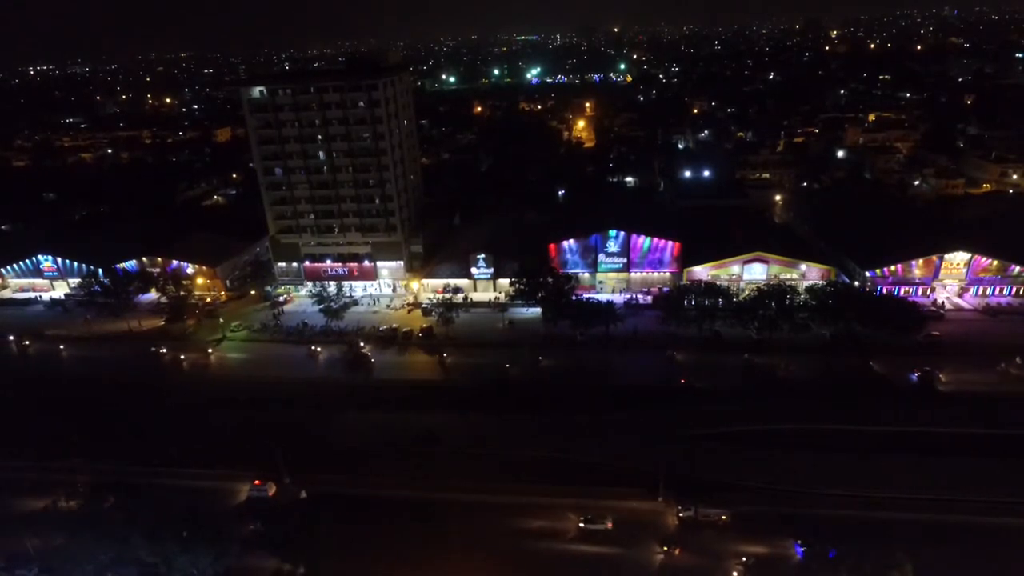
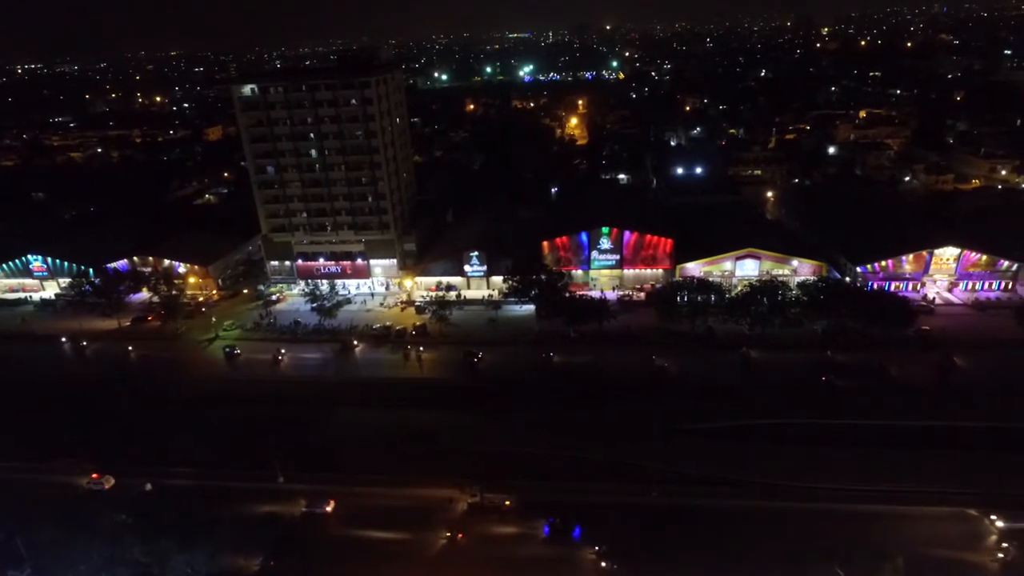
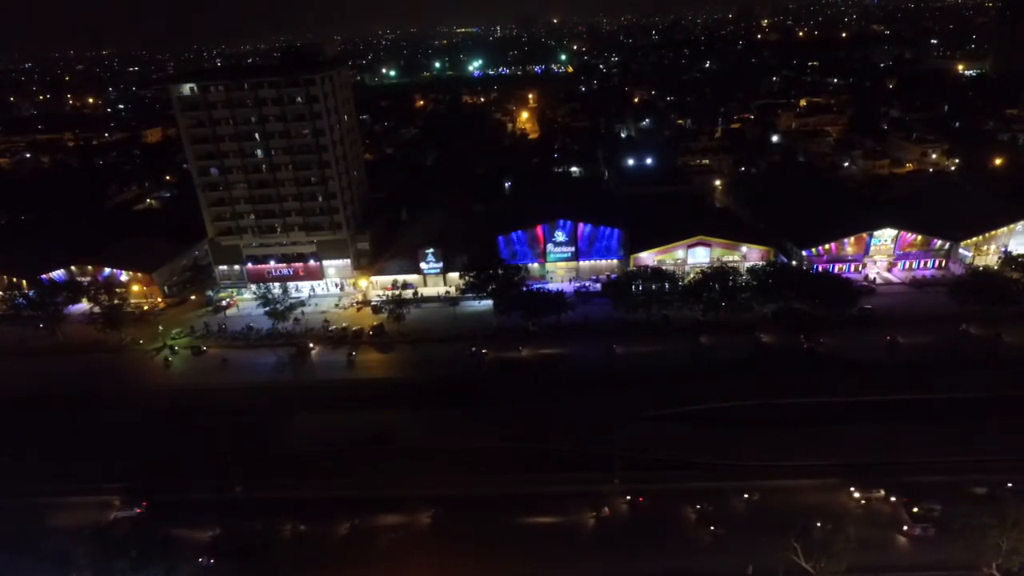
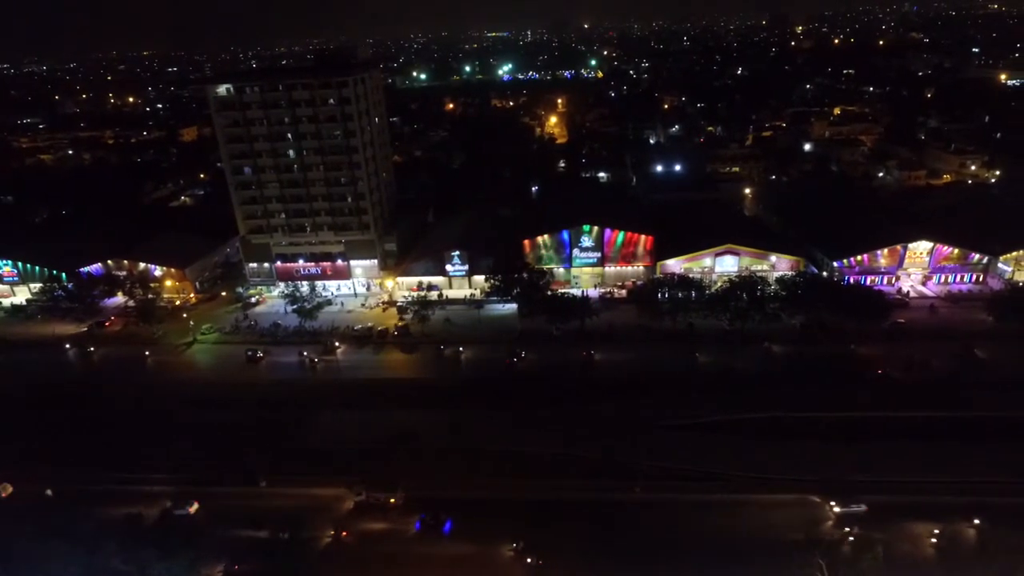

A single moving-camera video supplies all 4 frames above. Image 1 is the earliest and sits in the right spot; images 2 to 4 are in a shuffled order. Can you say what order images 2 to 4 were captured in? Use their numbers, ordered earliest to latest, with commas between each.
2, 4, 3
